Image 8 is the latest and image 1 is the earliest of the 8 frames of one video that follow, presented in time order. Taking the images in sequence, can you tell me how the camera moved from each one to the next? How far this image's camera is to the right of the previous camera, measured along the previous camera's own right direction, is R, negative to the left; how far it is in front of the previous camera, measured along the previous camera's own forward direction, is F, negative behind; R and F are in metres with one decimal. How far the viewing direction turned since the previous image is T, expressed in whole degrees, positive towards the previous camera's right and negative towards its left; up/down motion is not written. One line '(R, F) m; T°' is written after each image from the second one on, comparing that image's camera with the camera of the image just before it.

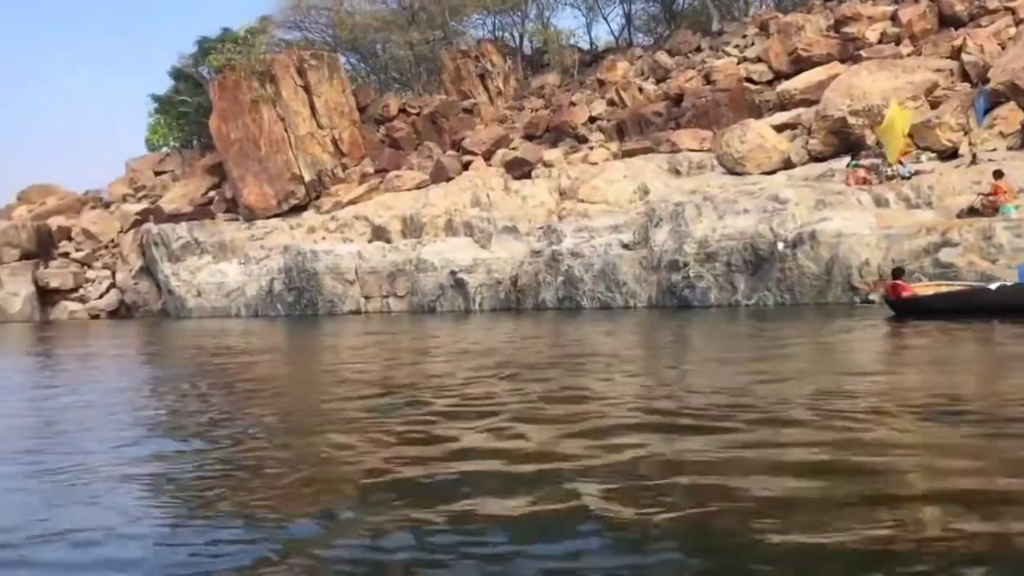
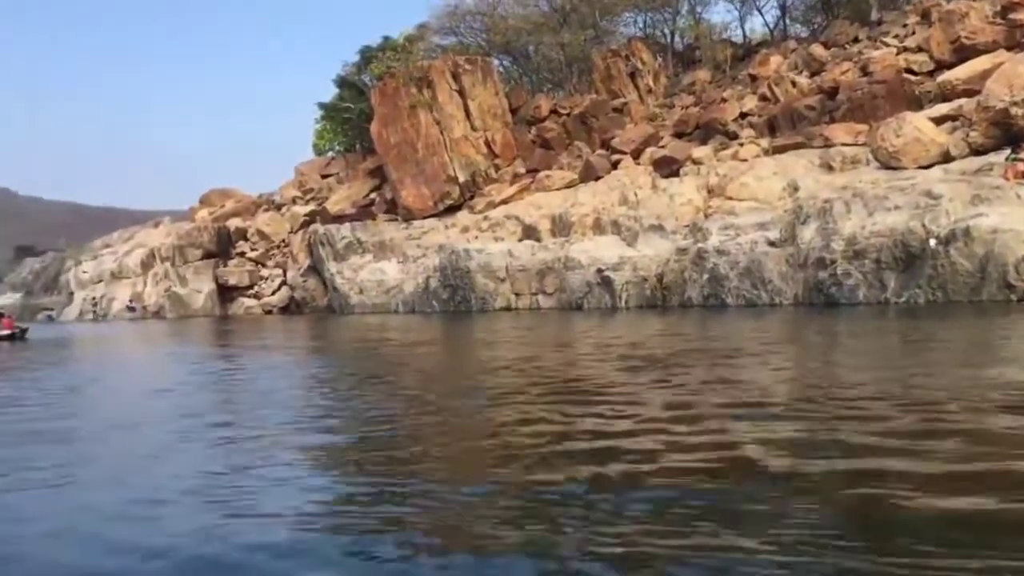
(+0.2, -0.4) m; -9°
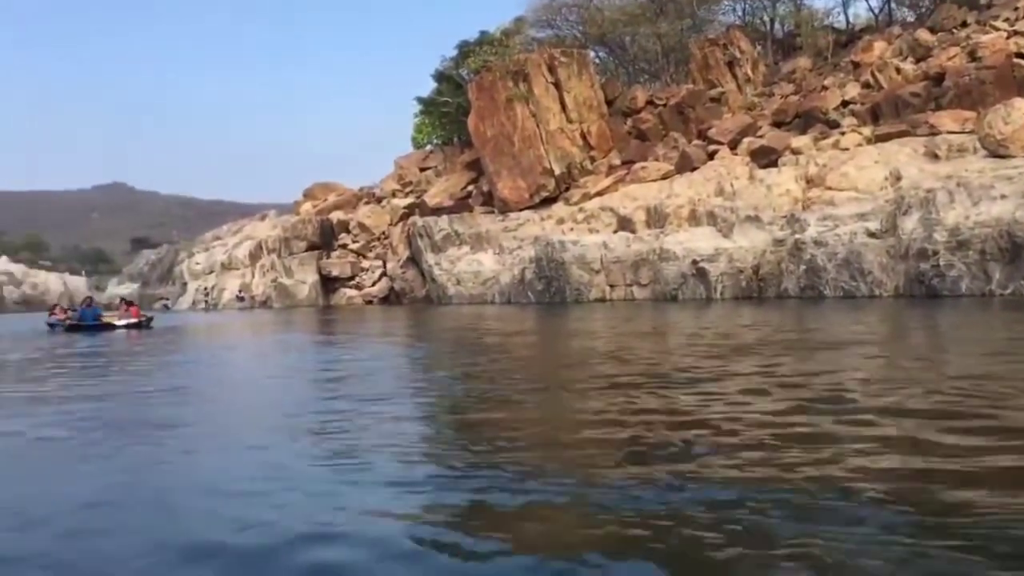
(0.0, -0.3) m; -6°
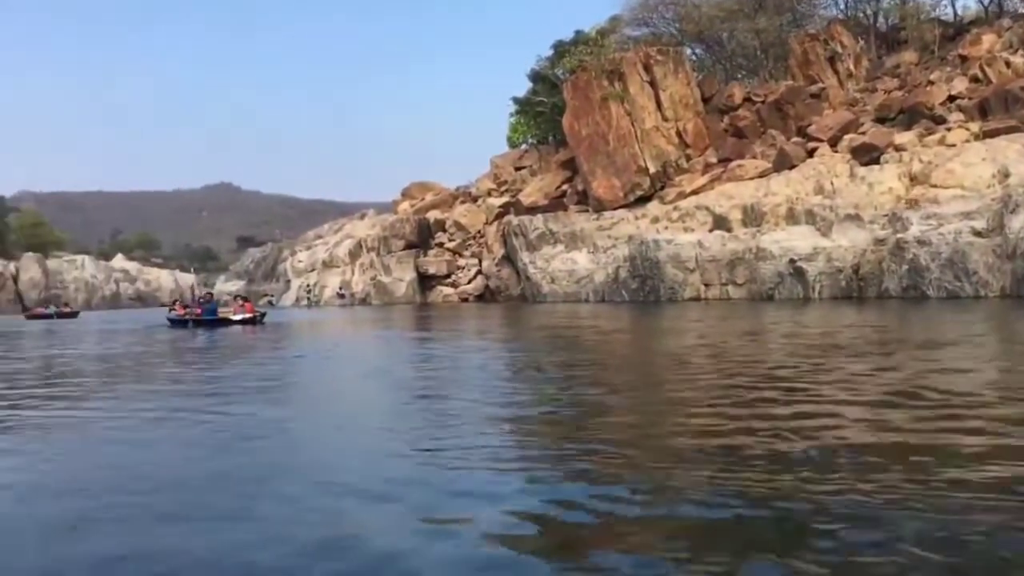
(0.0, -0.2) m; -6°
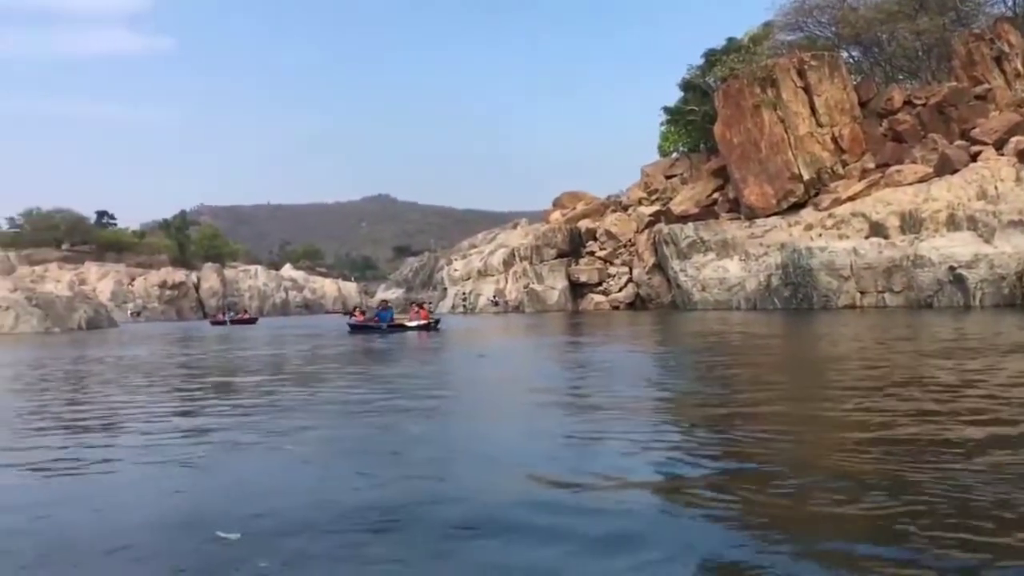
(0.0, -0.7) m; -9°
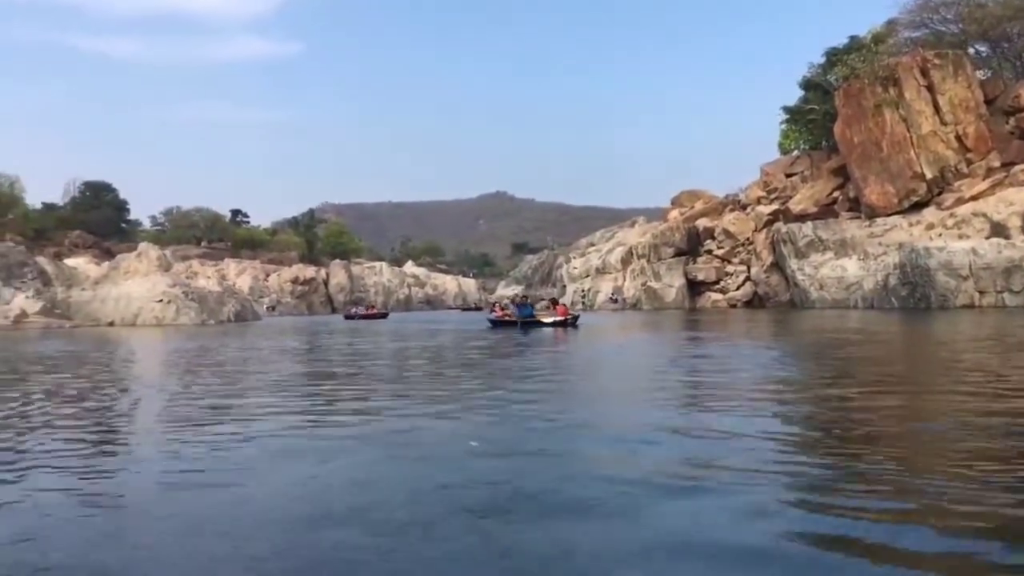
(0.0, -1.2) m; -7°
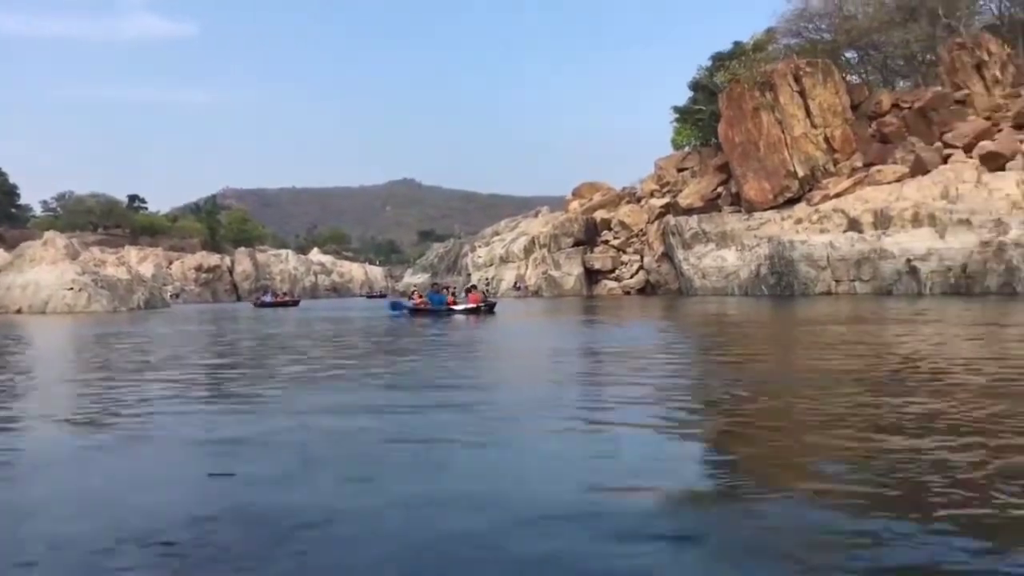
(0.0, -1.8) m; +6°
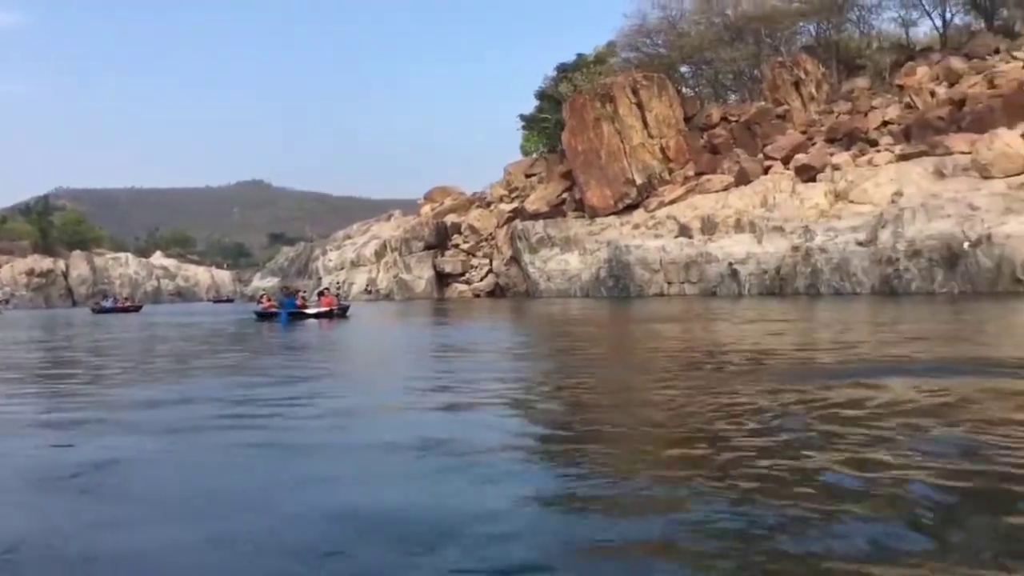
(+0.1, -0.8) m; +9°
